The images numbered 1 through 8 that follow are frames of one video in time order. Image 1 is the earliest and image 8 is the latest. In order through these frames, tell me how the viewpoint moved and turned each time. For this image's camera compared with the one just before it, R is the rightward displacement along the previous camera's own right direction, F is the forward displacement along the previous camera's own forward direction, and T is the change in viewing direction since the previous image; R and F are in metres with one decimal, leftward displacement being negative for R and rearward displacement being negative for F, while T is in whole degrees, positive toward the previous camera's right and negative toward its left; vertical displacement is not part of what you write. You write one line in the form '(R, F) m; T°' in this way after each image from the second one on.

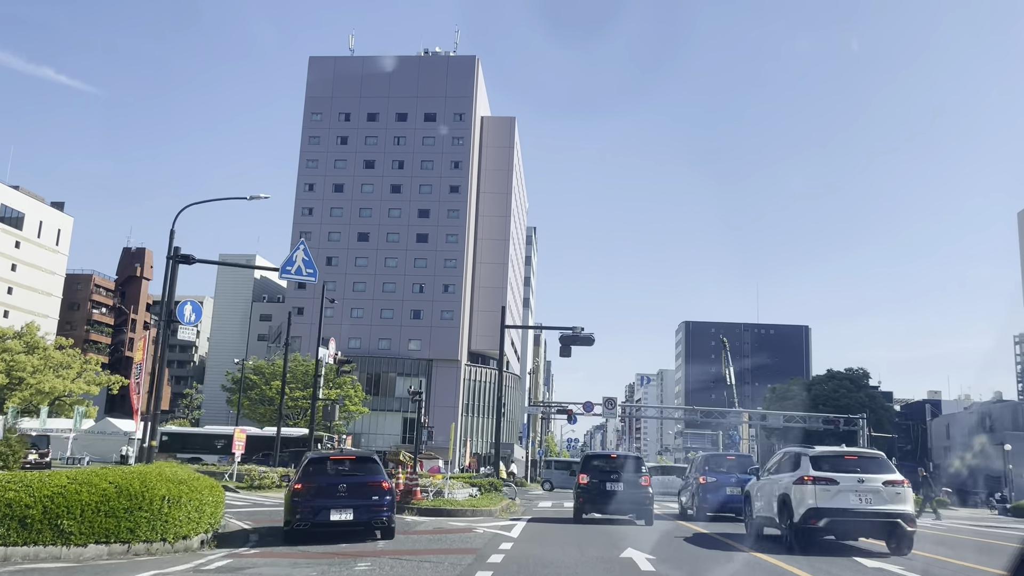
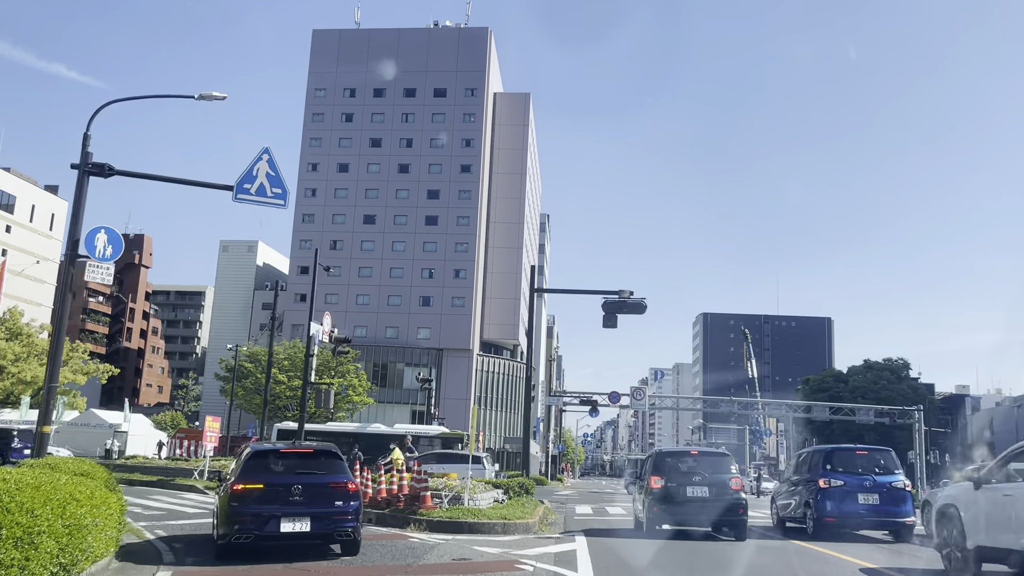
(-0.5, +4.0) m; -1°
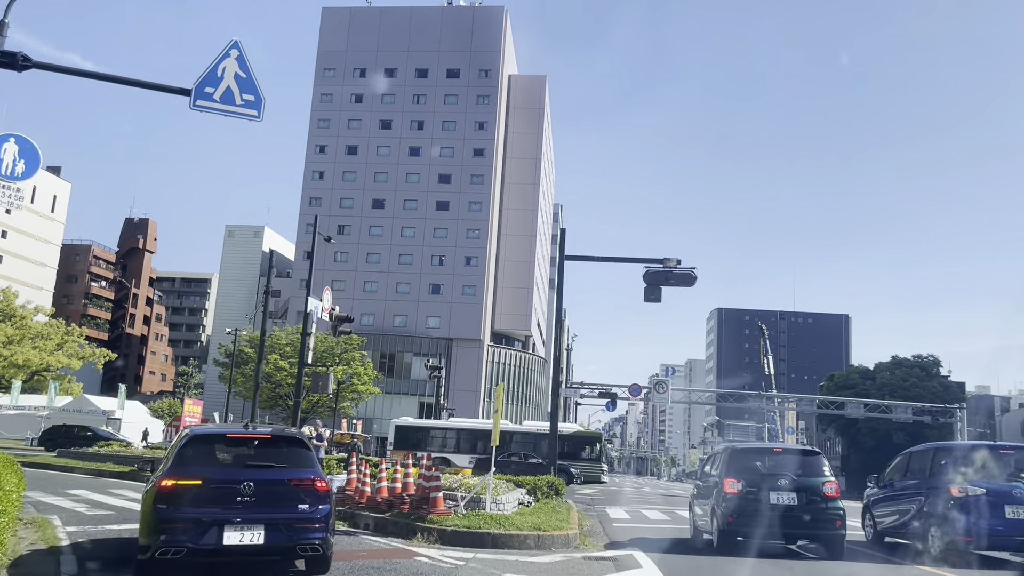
(-0.3, +2.4) m; -1°
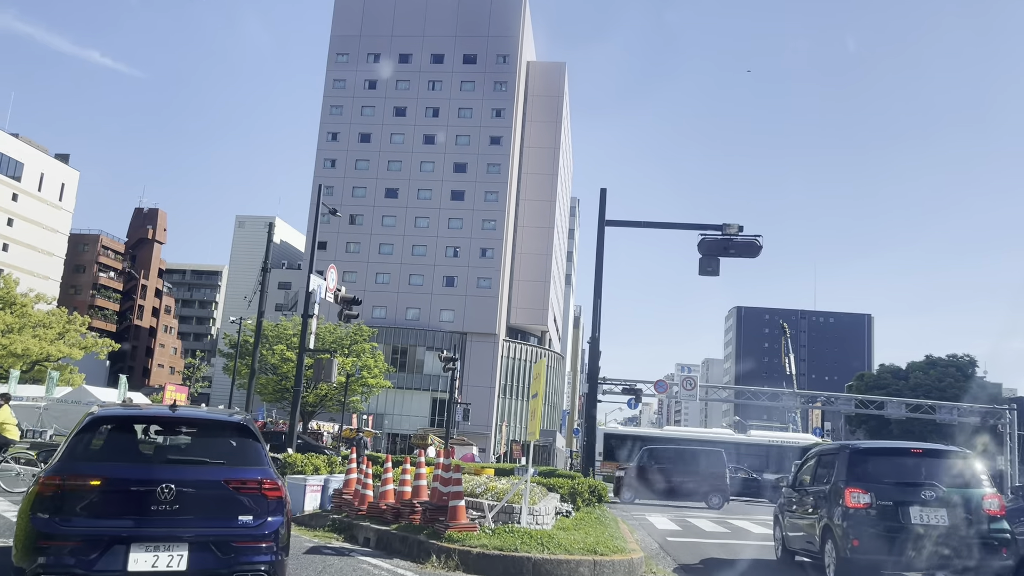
(-0.3, +2.1) m; -1°
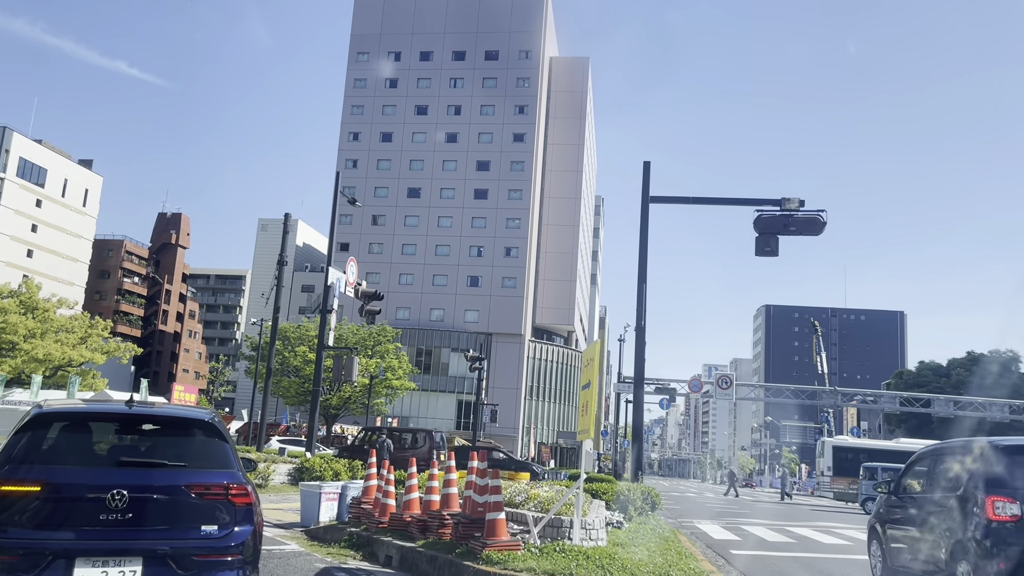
(-0.2, +1.2) m; -2°
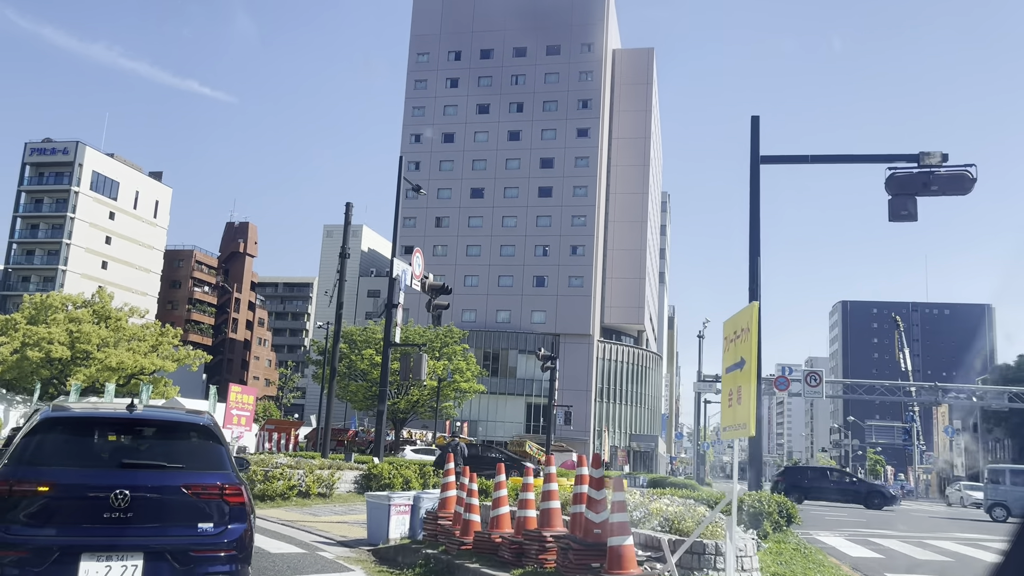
(-0.3, +1.4) m; -4°
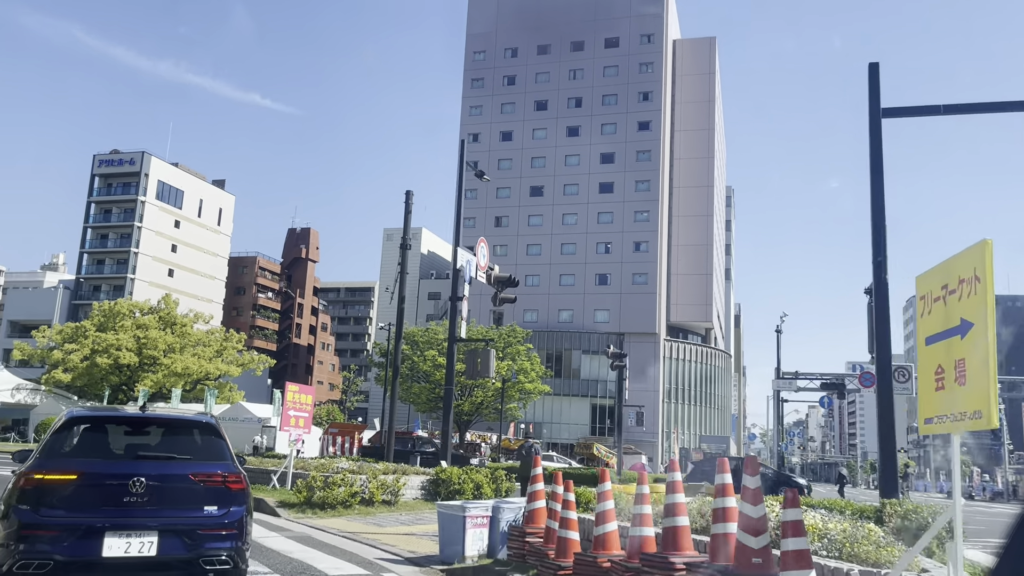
(-0.2, +1.1) m; -4°
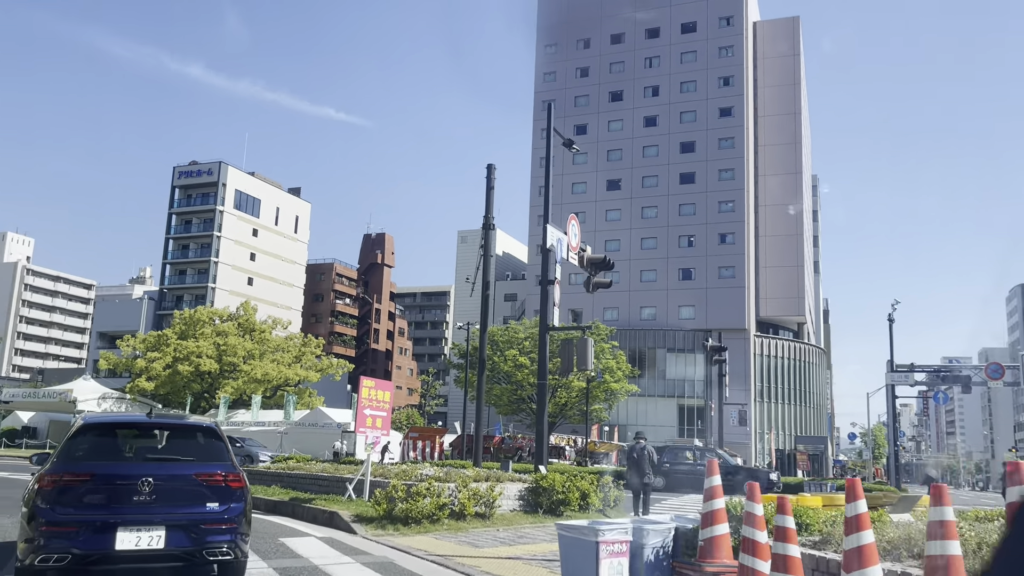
(-0.4, +1.7) m; -5°
